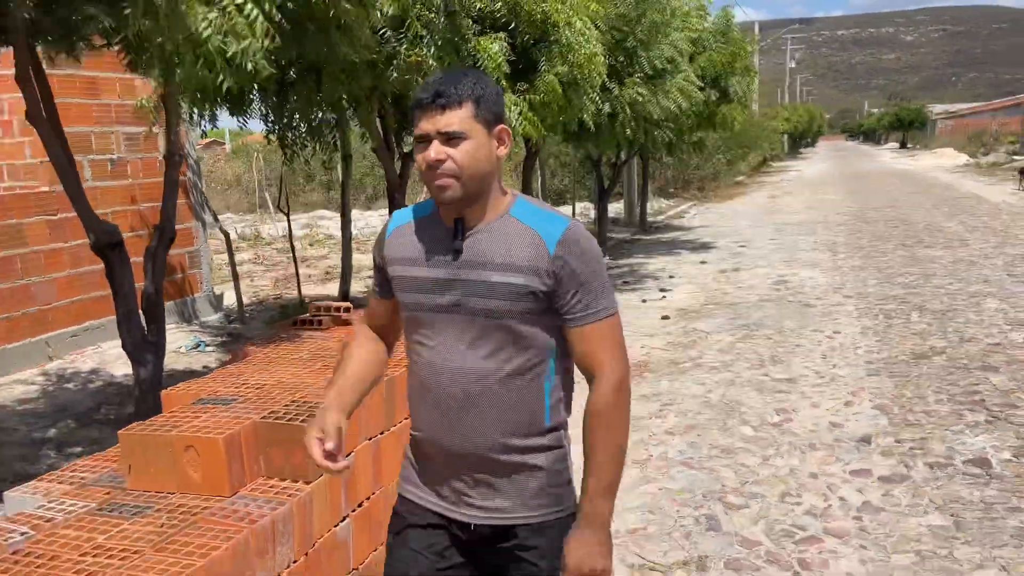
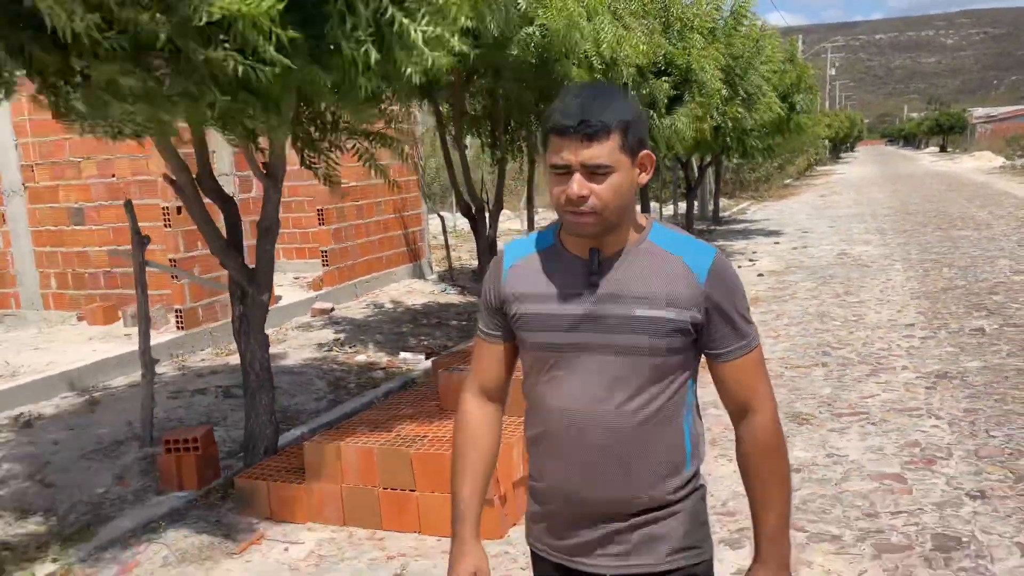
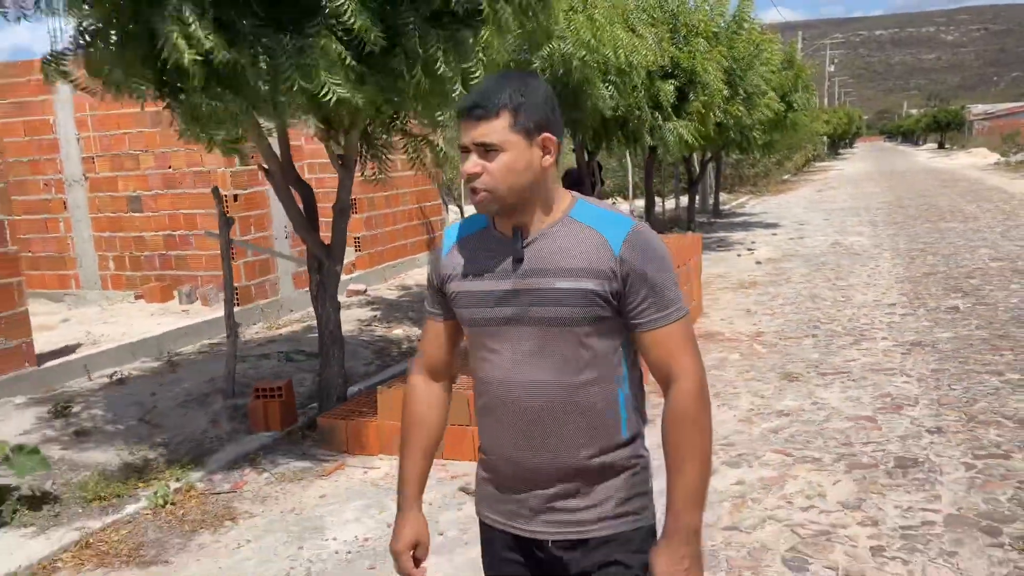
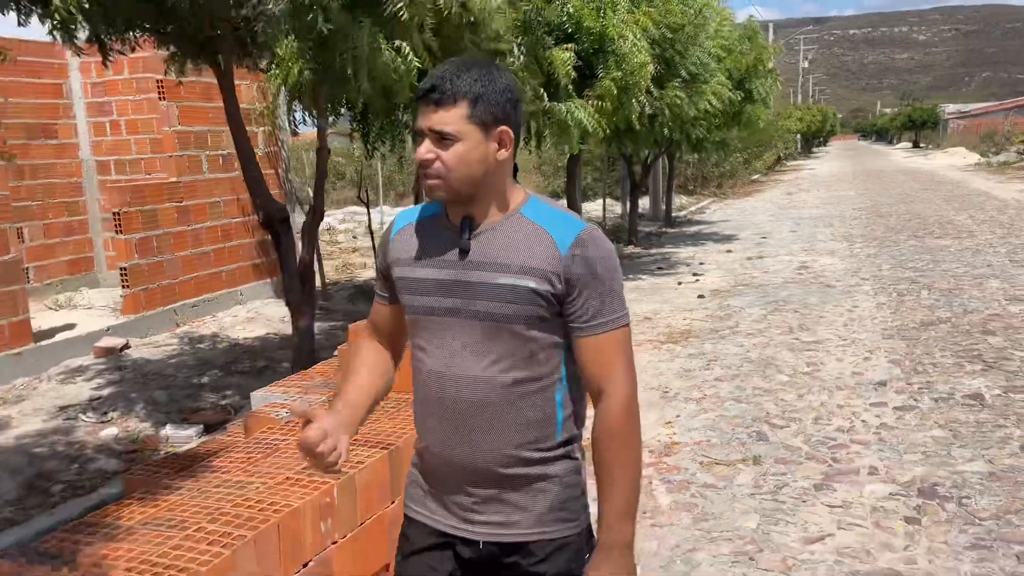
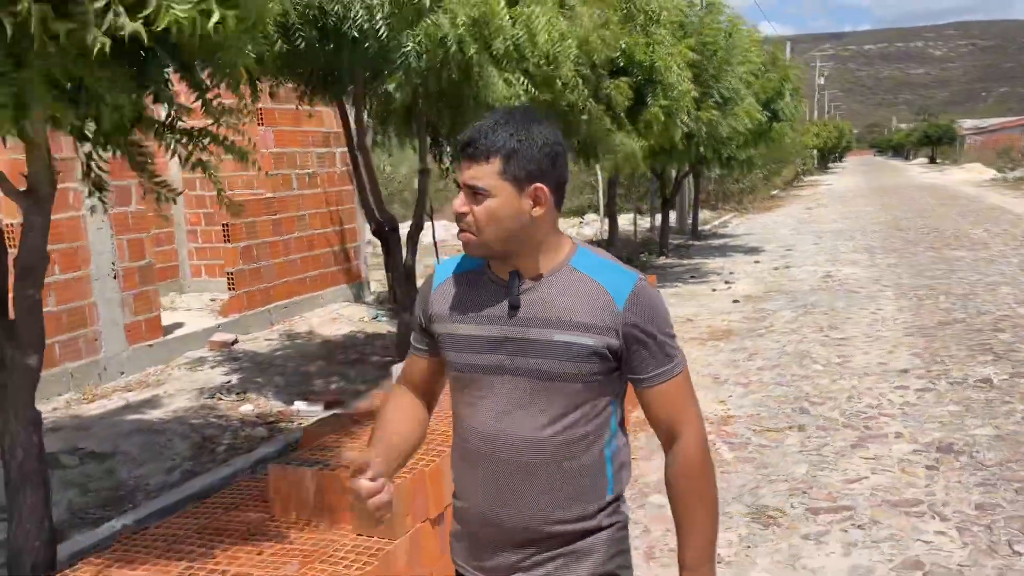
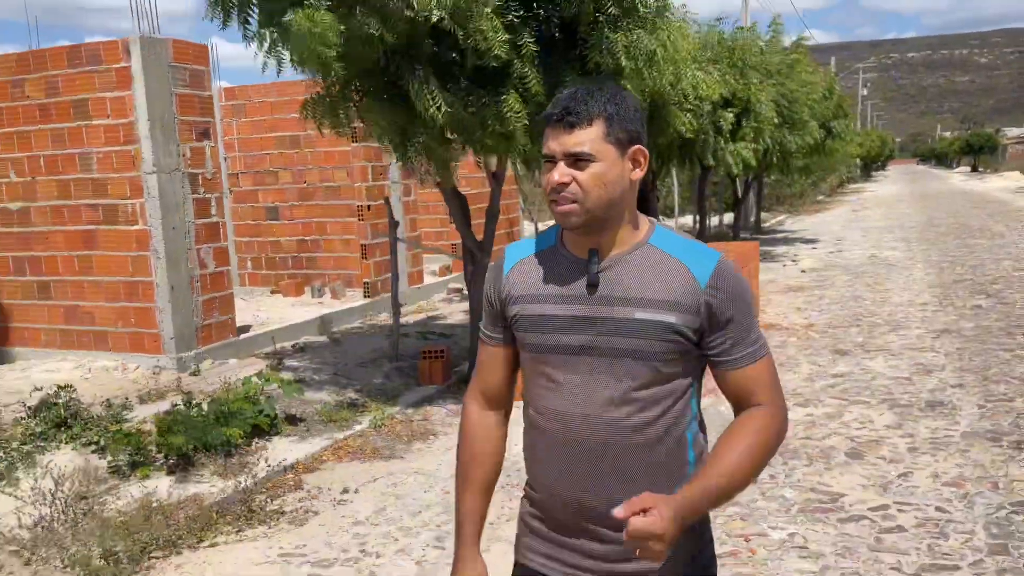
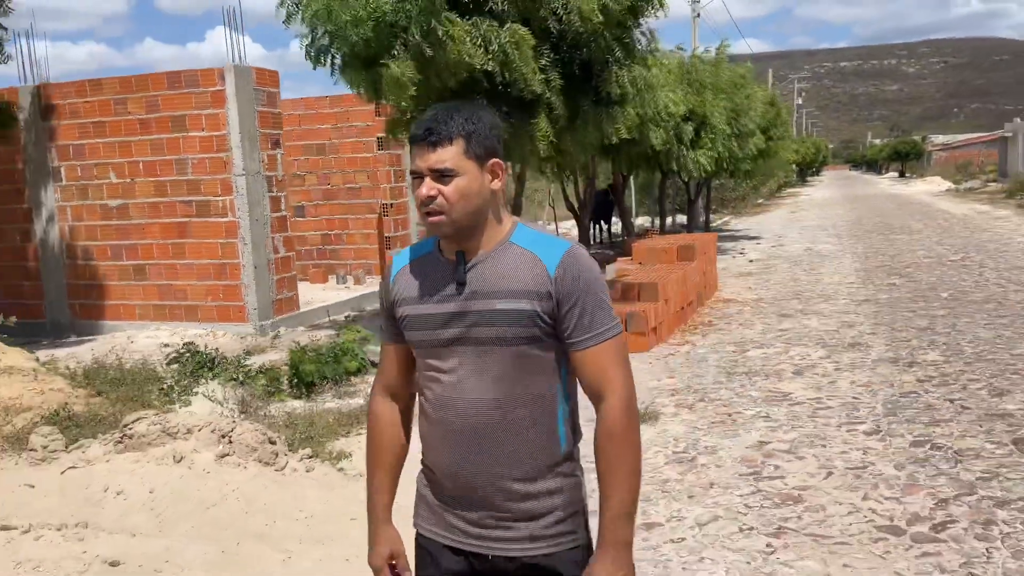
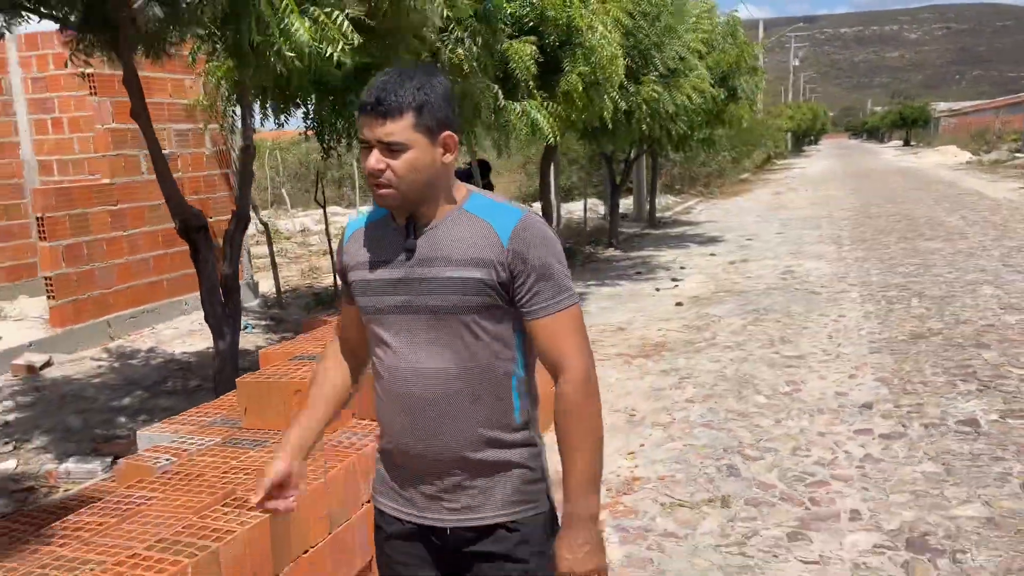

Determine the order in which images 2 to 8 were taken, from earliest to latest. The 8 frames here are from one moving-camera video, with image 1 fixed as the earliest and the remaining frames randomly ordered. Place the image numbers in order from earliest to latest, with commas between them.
8, 4, 5, 2, 3, 6, 7
